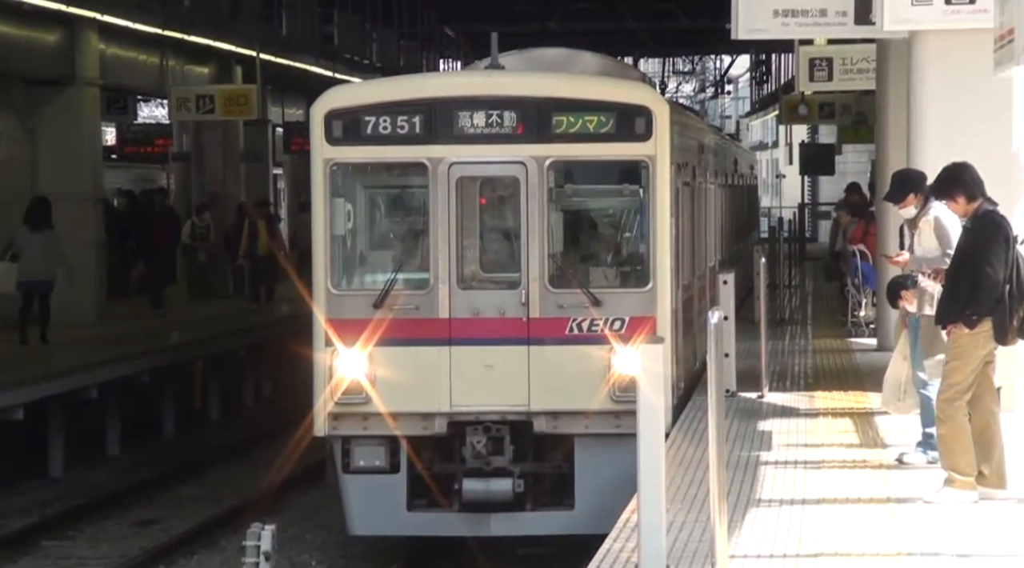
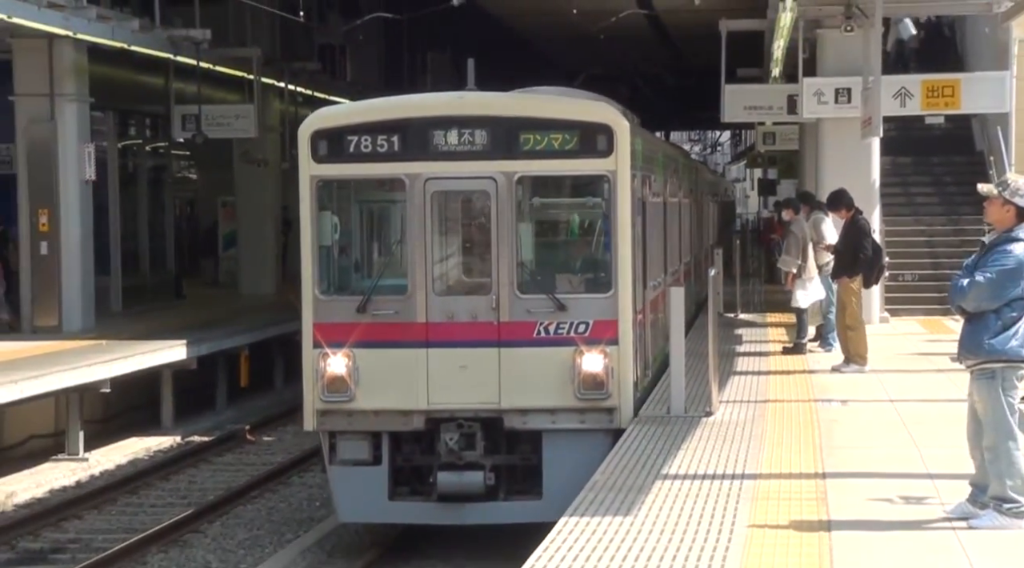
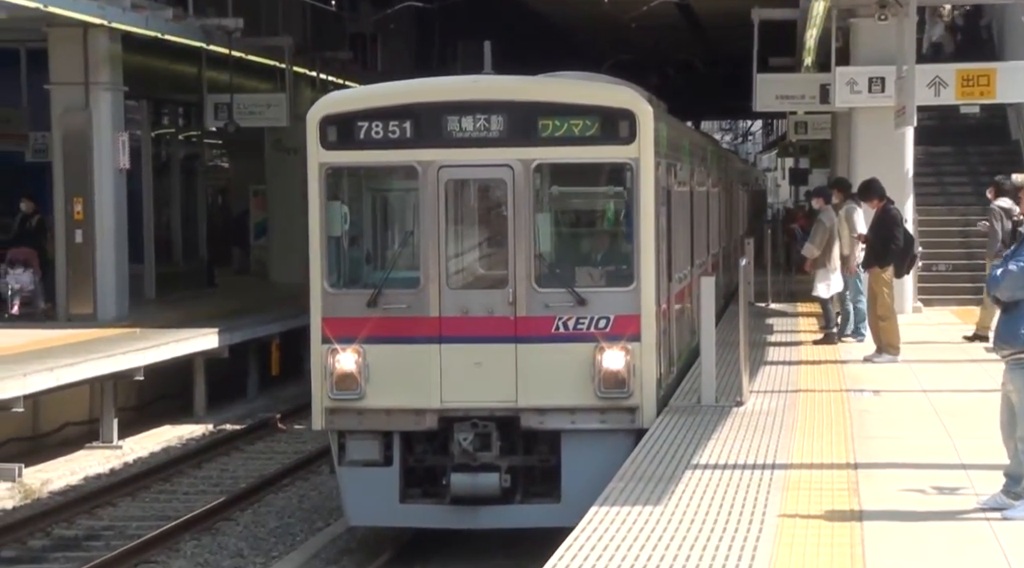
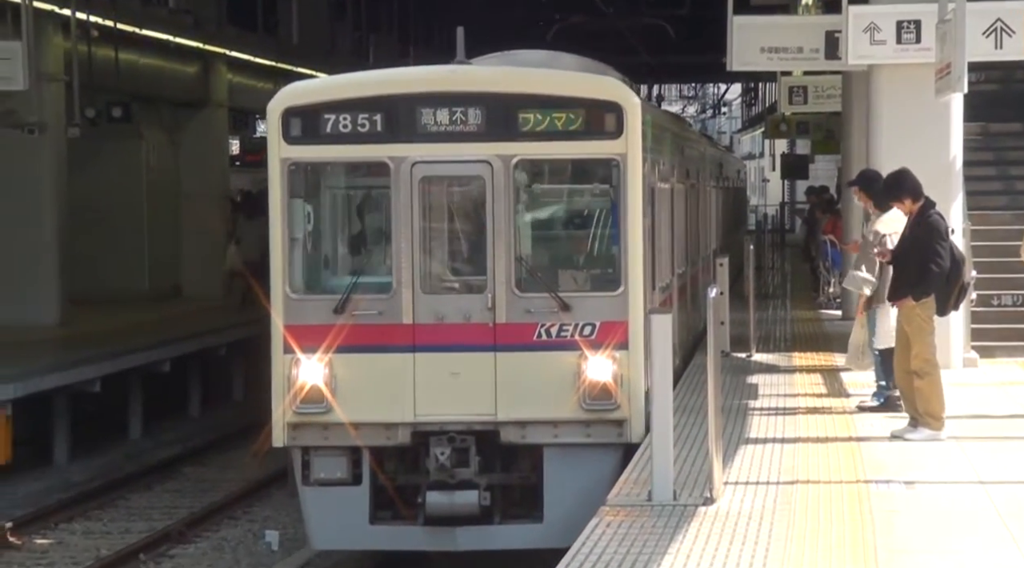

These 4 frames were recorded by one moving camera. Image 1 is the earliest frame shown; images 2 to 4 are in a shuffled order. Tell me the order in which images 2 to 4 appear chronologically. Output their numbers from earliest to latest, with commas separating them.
4, 2, 3
